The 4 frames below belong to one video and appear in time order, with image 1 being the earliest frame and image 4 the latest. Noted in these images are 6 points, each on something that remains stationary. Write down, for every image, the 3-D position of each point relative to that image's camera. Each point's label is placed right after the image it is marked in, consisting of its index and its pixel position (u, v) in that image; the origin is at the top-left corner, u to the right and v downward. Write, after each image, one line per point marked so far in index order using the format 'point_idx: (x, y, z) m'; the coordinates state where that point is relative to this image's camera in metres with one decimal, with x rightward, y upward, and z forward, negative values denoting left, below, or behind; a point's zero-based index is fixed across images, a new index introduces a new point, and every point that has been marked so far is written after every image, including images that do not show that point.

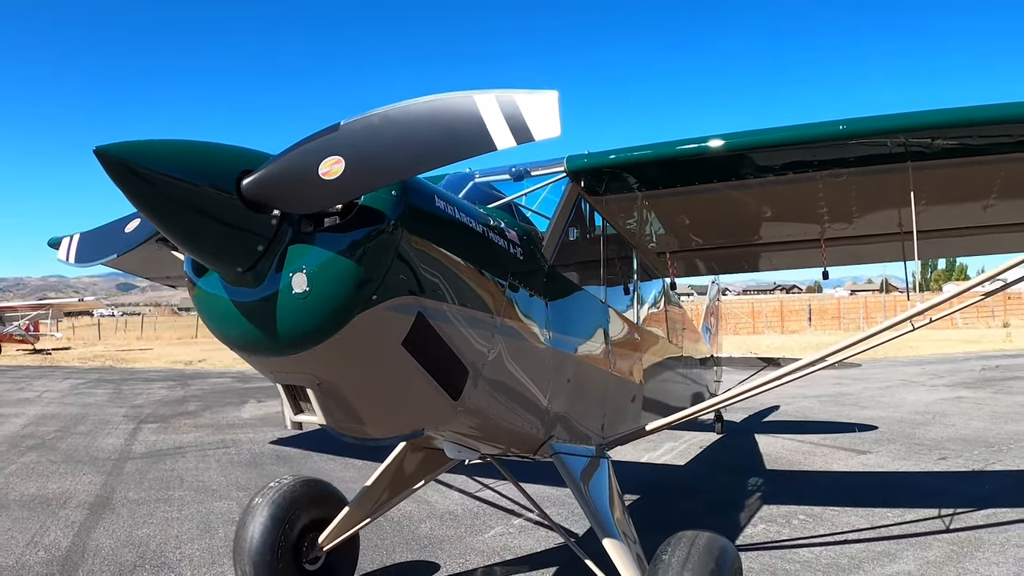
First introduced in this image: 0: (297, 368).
0: (-0.6, -0.2, +1.7) m
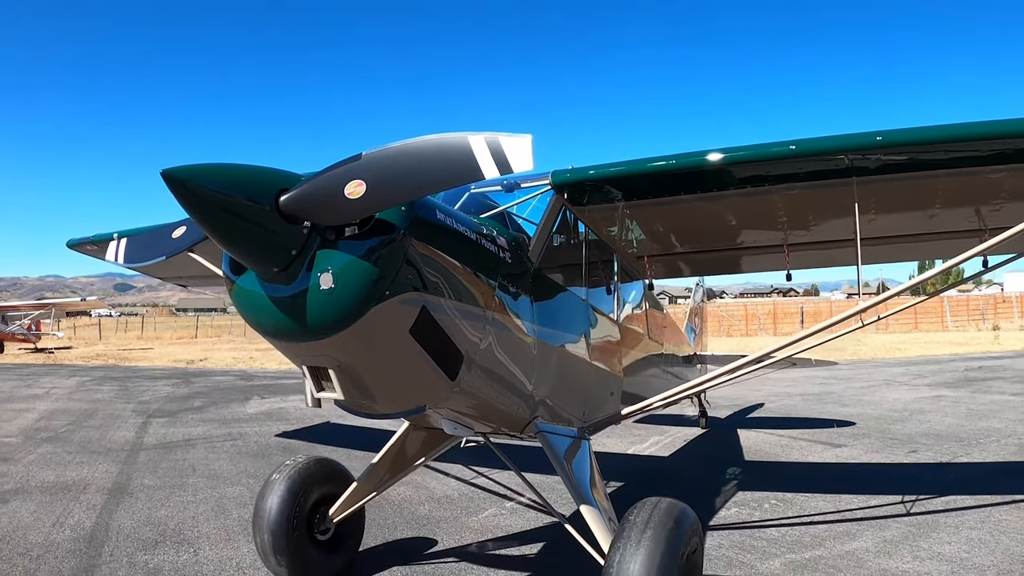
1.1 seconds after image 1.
0: (-0.7, -0.2, +2.1) m
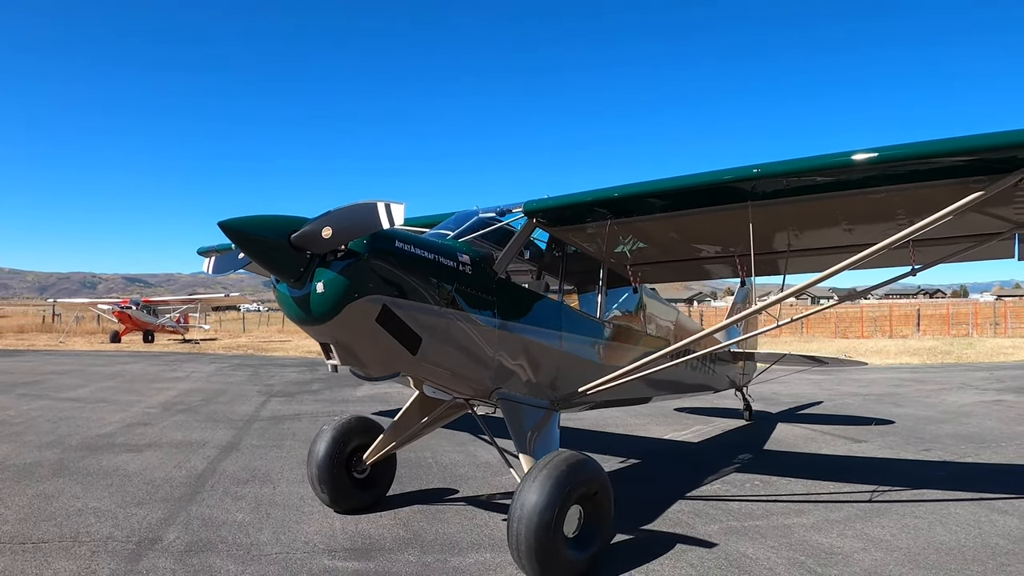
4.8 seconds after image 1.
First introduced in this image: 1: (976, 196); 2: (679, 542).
0: (-1.0, -0.2, +3.1) m
1: (+2.4, +0.5, +3.2) m
2: (+1.0, -1.5, +3.8) m
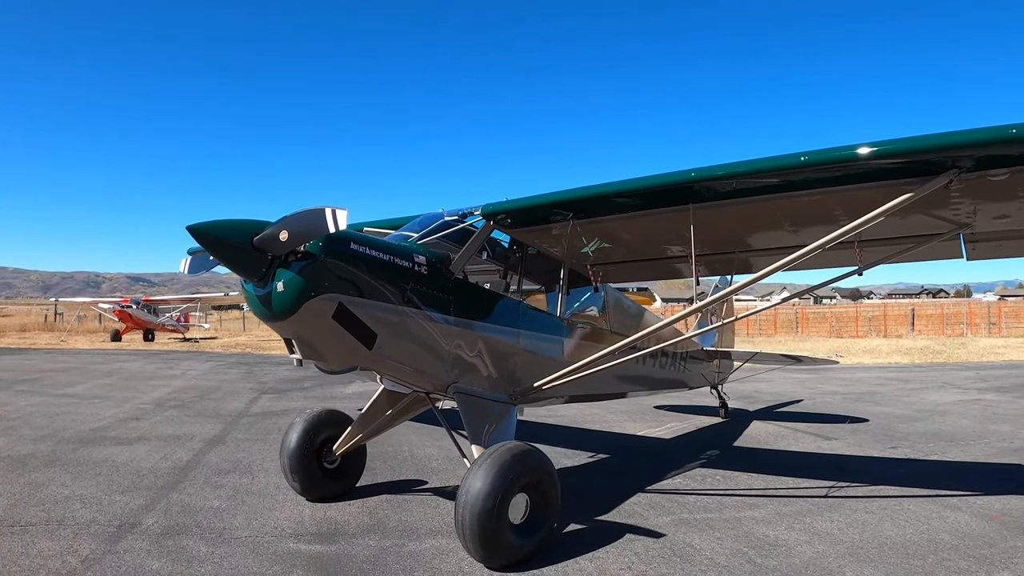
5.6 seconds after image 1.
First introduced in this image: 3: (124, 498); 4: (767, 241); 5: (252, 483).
0: (-1.2, -0.2, +3.3) m
1: (+2.2, +0.5, +3.4) m
2: (+0.8, -1.5, +4.0) m
3: (-3.0, -1.6, +4.7) m
4: (+1.9, +0.3, +4.5) m
5: (-2.2, -1.7, +5.2) m
